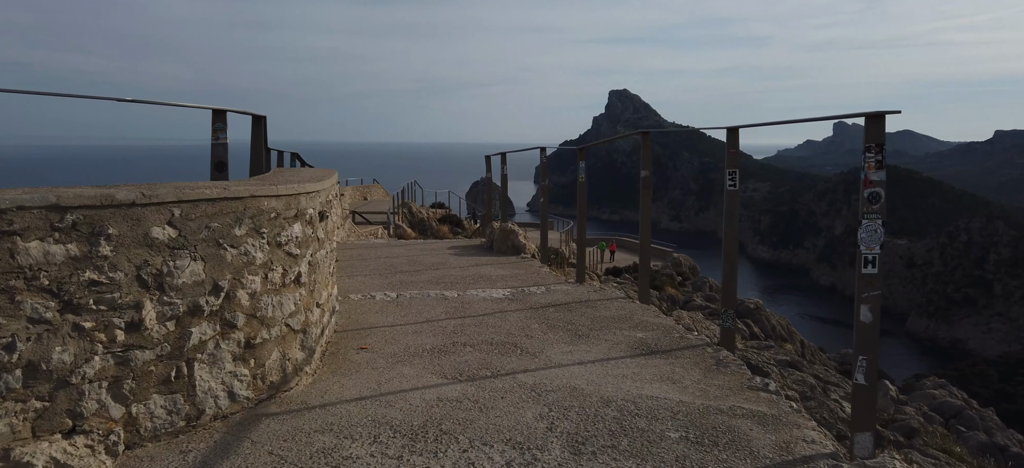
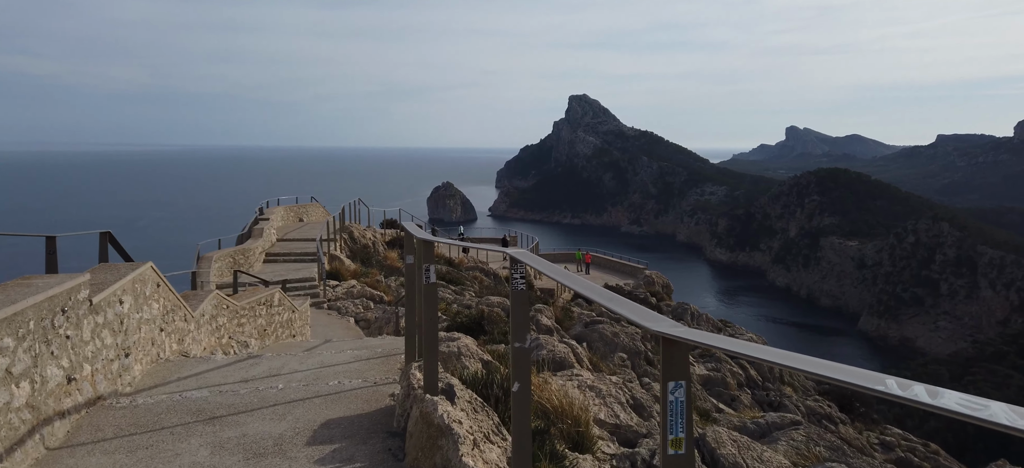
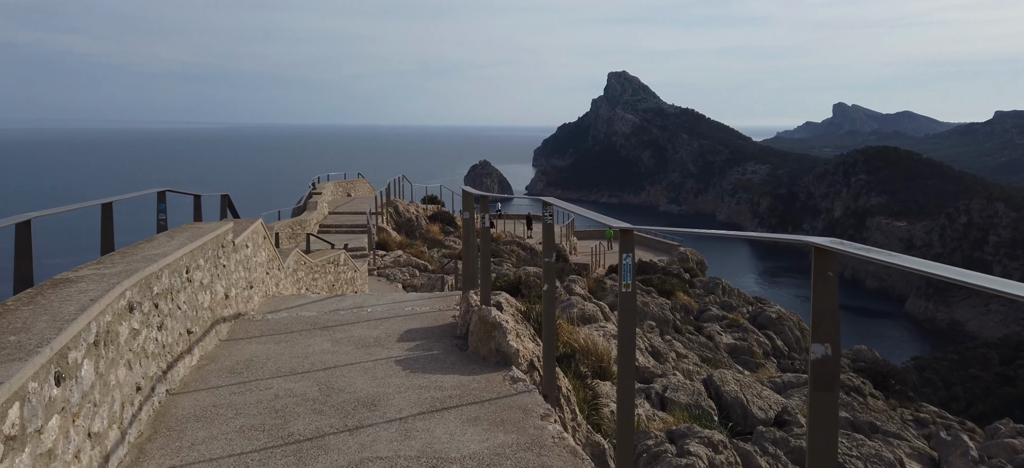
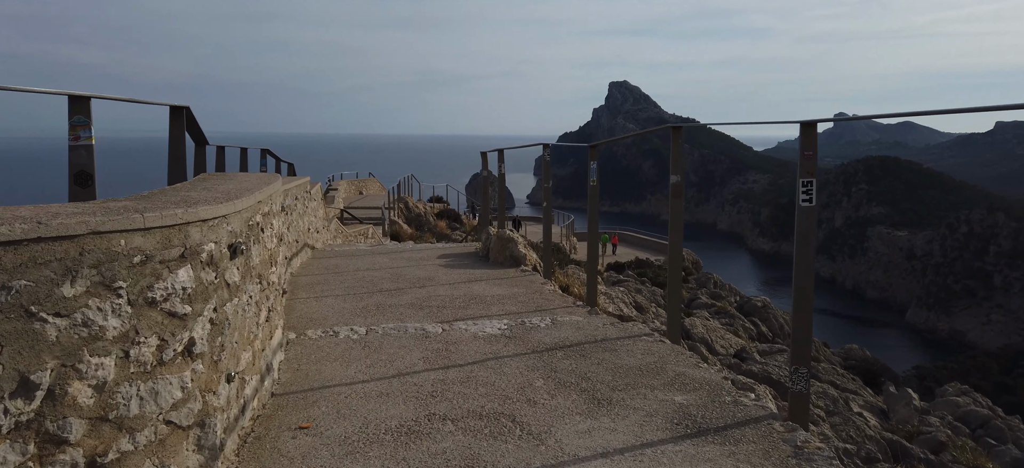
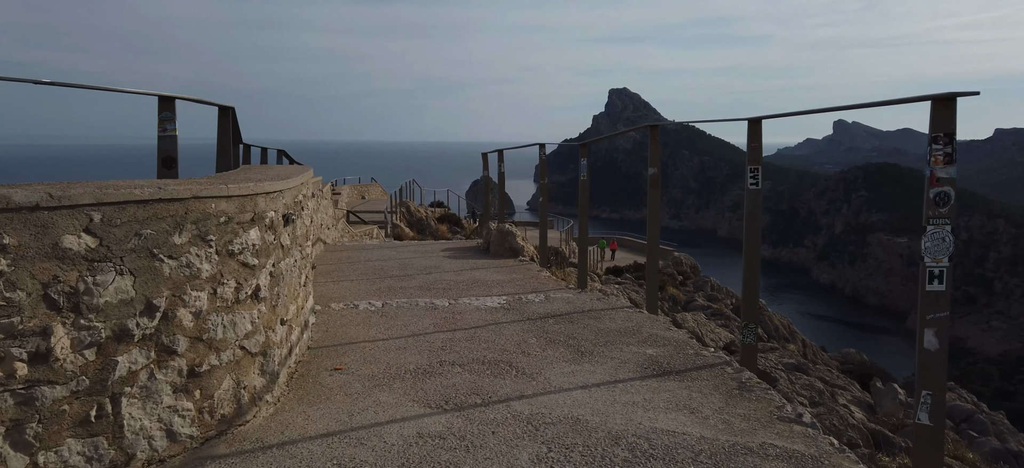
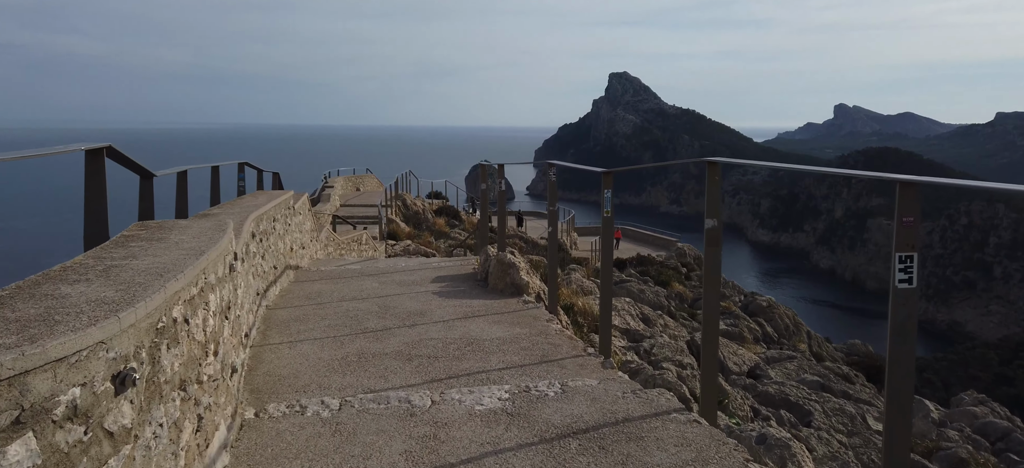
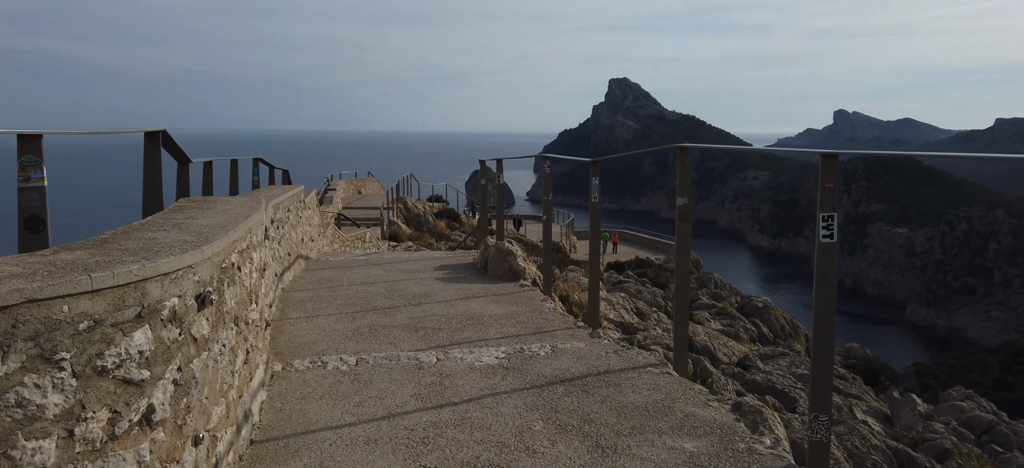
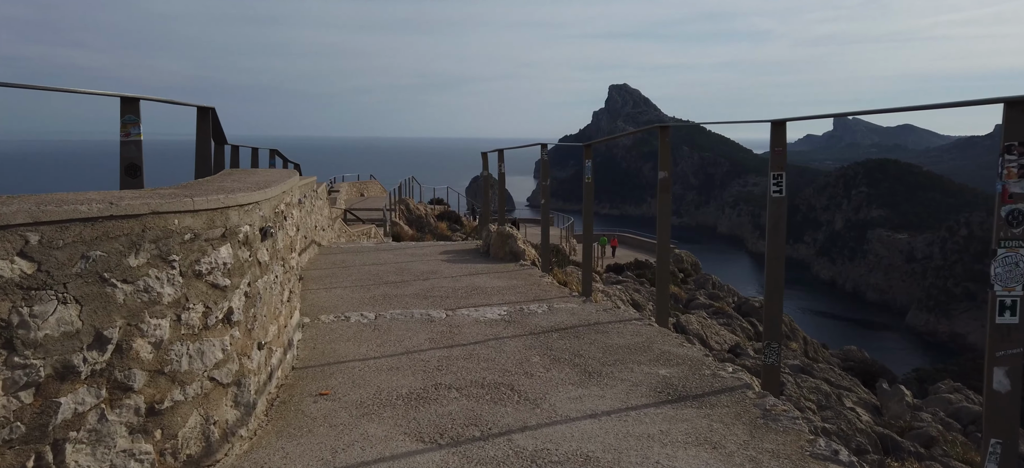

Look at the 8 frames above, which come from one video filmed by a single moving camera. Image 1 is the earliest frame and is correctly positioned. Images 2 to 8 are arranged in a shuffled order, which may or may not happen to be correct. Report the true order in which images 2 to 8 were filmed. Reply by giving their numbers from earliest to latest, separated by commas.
5, 8, 4, 7, 6, 3, 2
